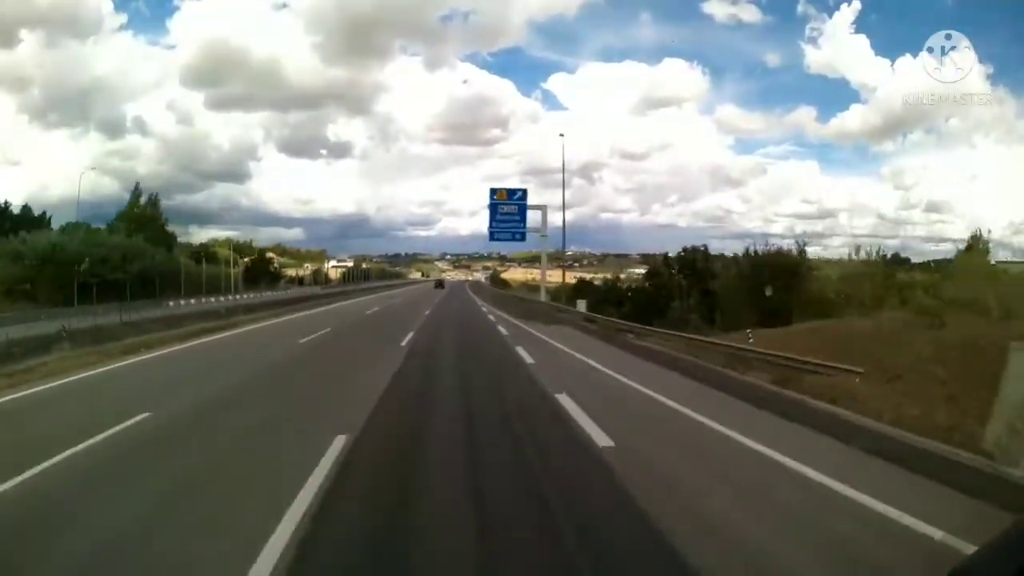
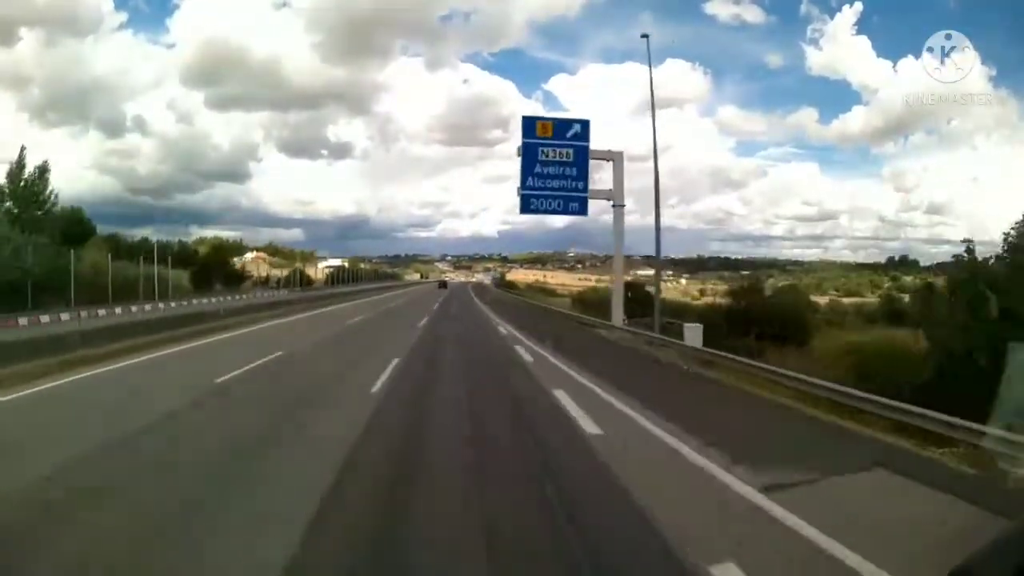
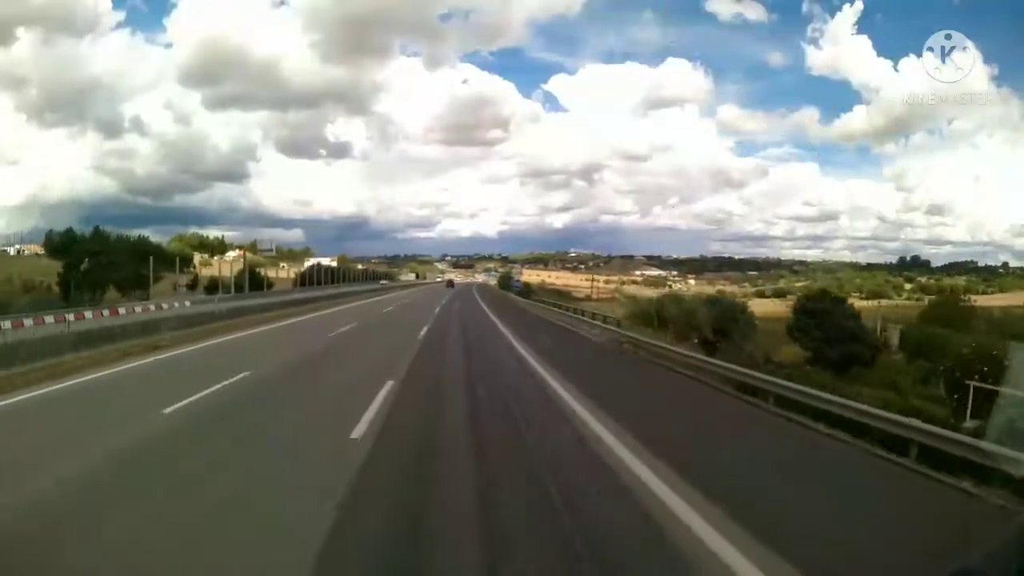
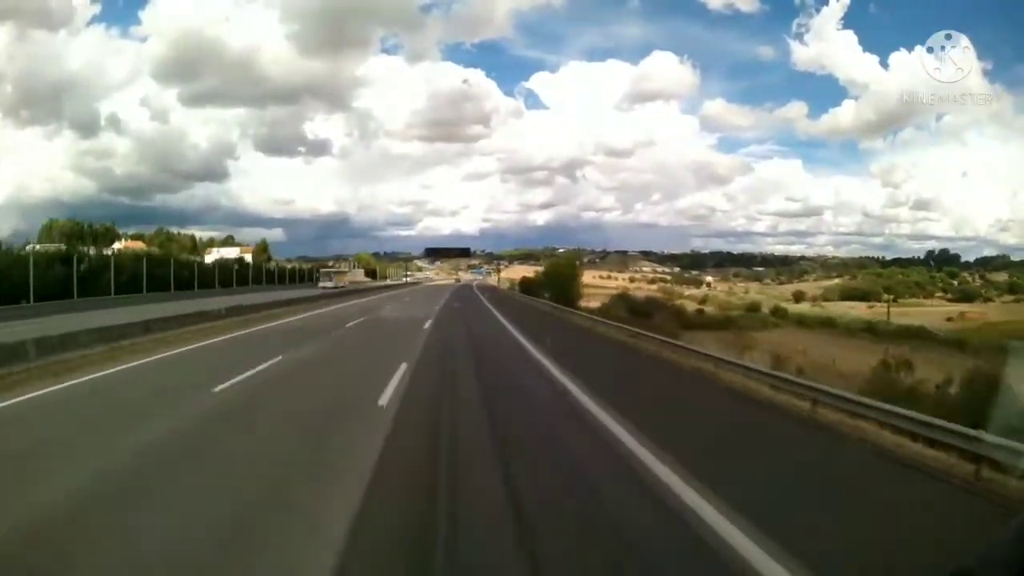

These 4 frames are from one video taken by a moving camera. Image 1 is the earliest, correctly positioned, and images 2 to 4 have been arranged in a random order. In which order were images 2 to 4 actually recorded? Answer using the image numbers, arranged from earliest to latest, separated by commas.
2, 3, 4
